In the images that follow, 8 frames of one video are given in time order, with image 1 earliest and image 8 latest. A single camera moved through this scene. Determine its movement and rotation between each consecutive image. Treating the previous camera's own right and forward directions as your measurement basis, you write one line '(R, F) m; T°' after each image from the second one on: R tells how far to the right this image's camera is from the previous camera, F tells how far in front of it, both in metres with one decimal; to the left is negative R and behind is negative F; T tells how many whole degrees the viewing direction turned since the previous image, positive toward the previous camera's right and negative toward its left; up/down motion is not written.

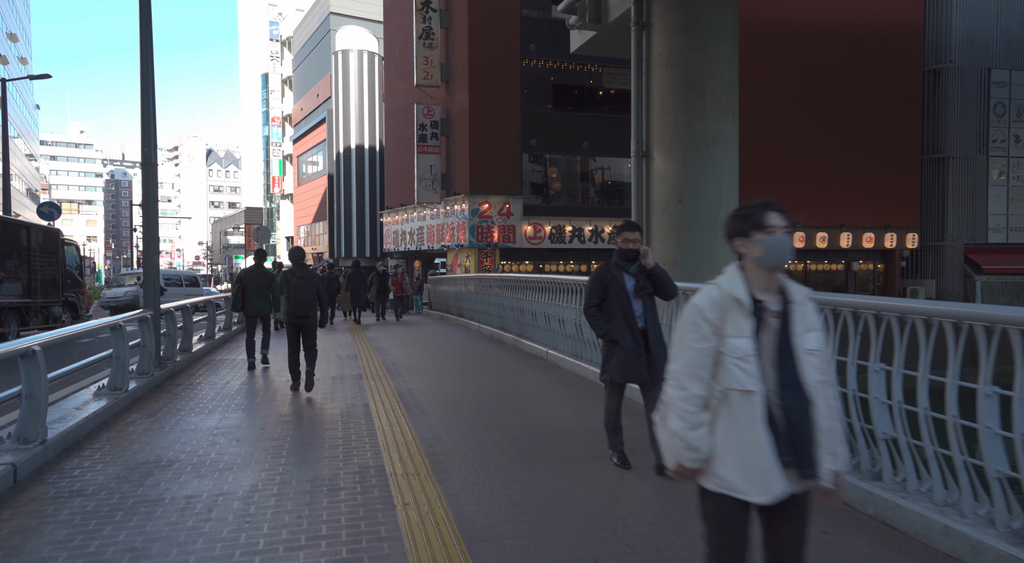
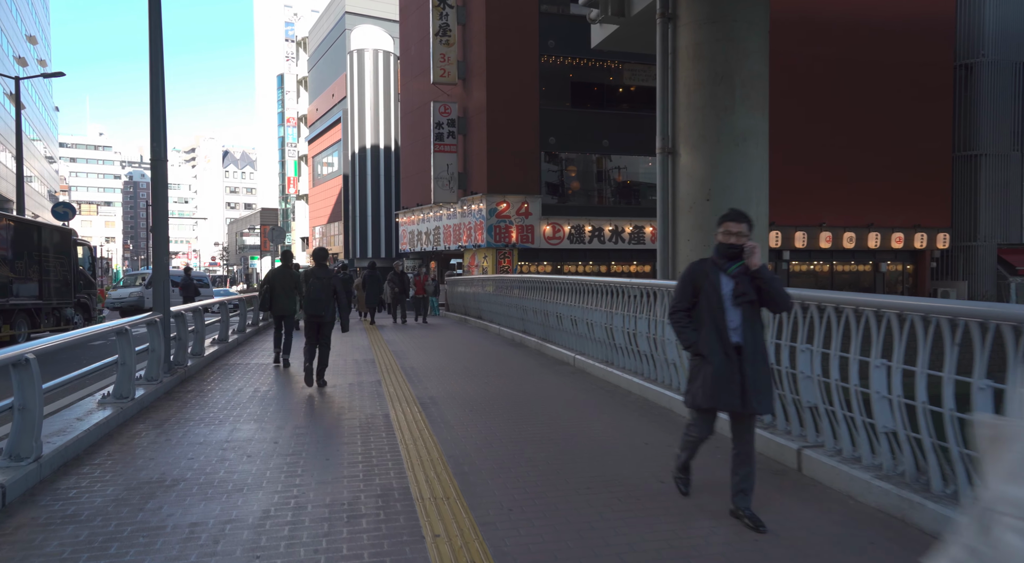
(-0.2, +0.5) m; -1°
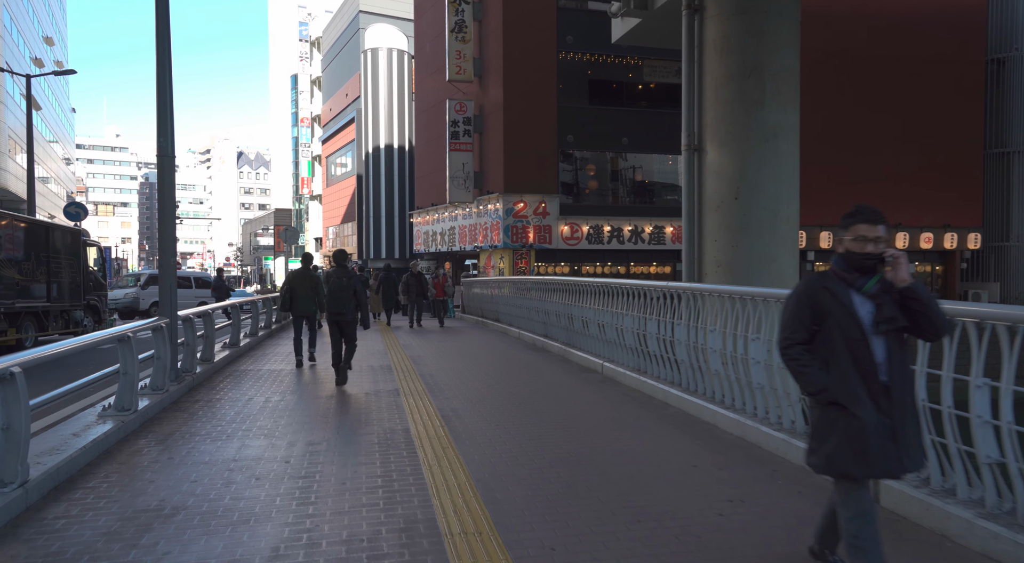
(-0.2, +0.5) m; -1°
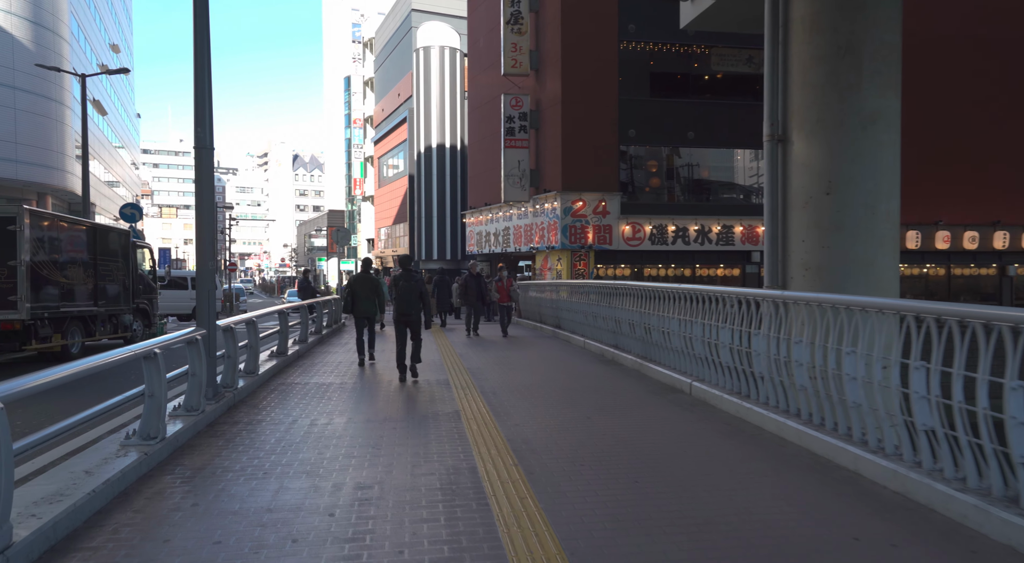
(-0.3, +1.0) m; -4°
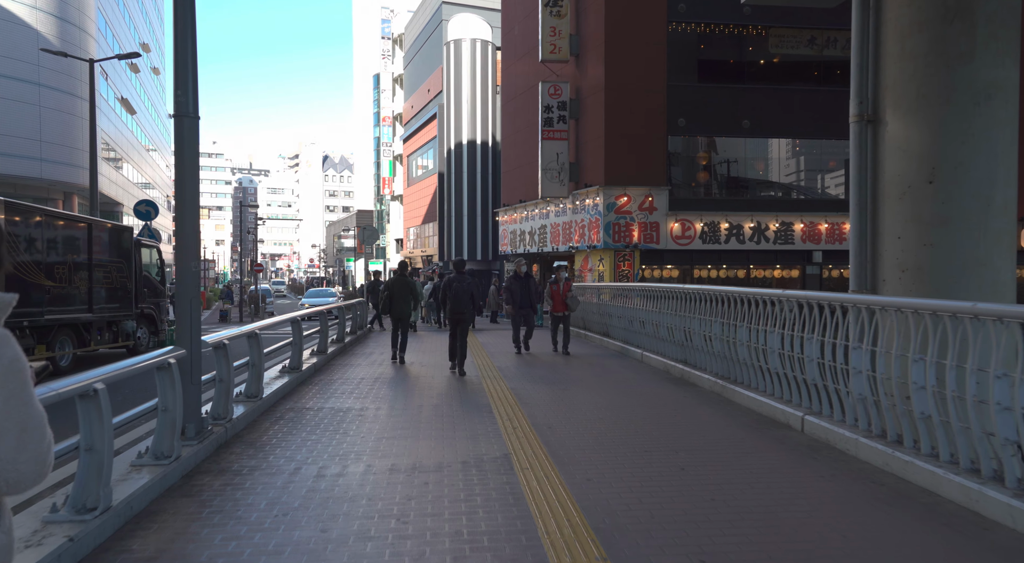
(-0.3, +1.6) m; -2°
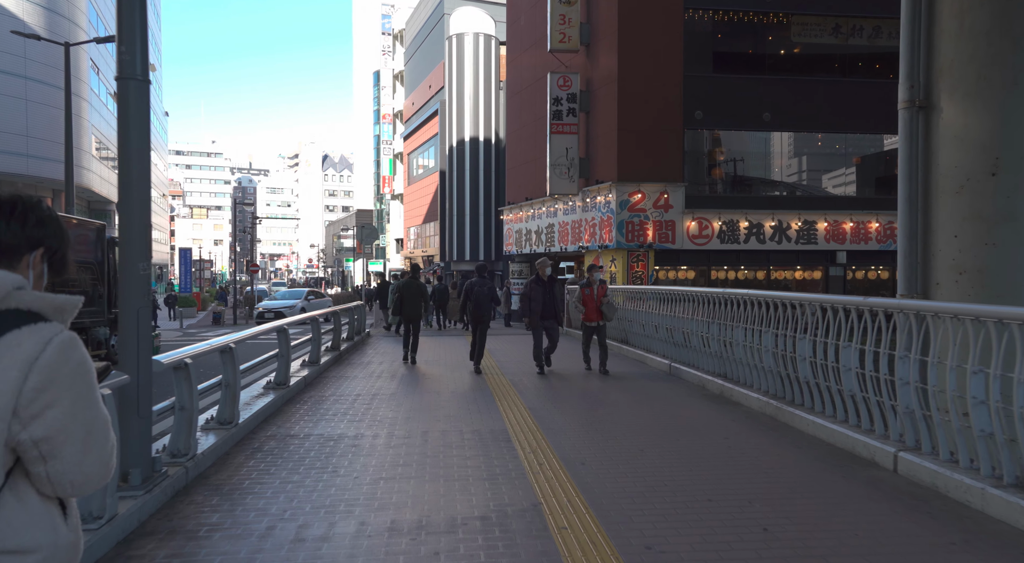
(-0.2, +1.1) m; 0°
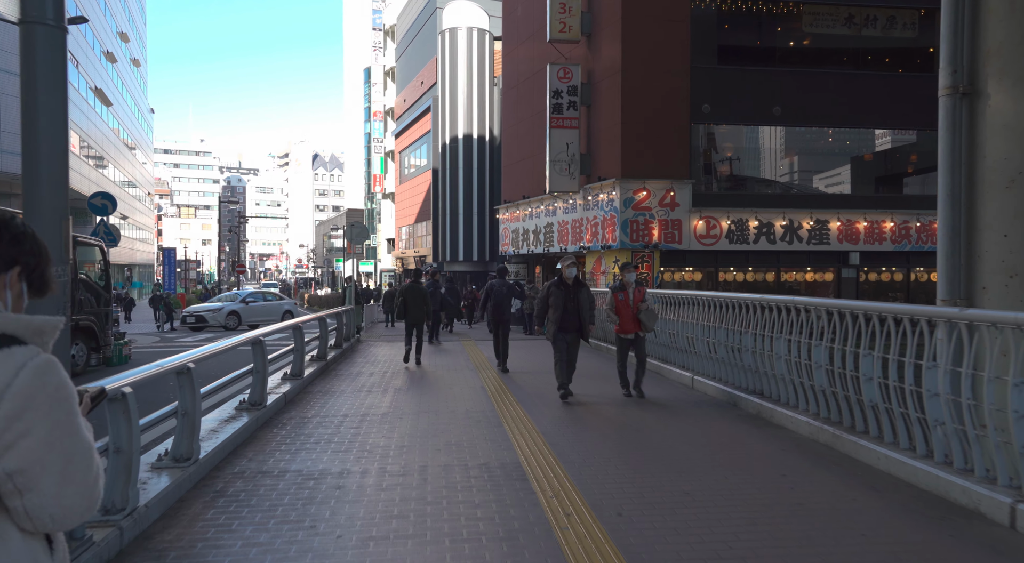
(-0.2, +1.0) m; +1°
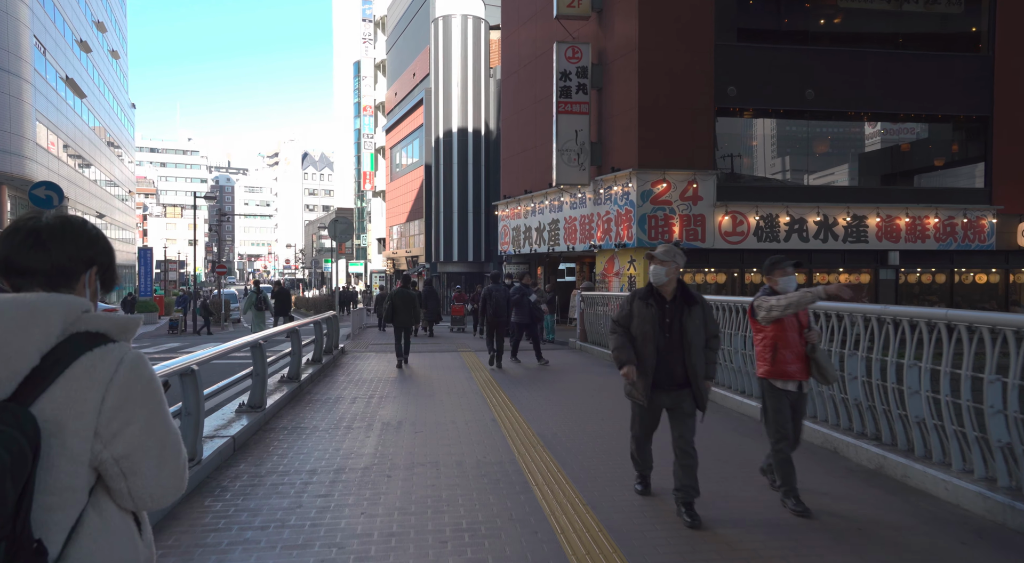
(-0.3, +1.9) m; +1°
